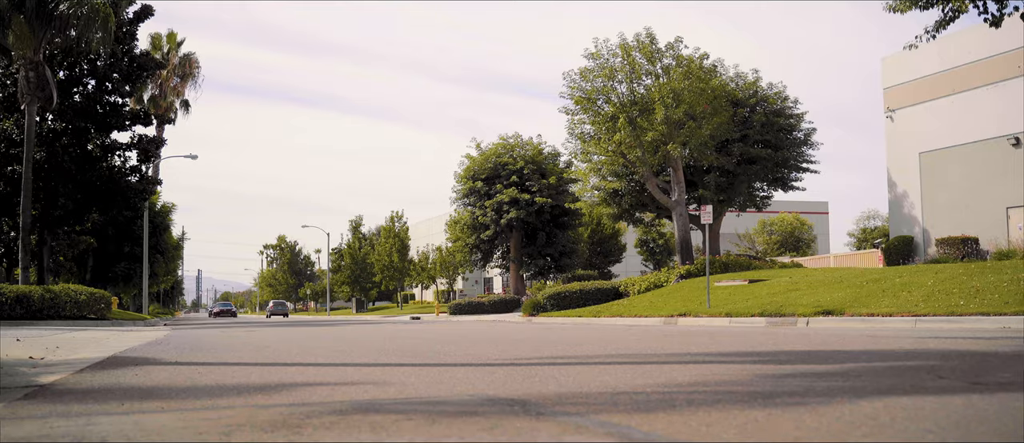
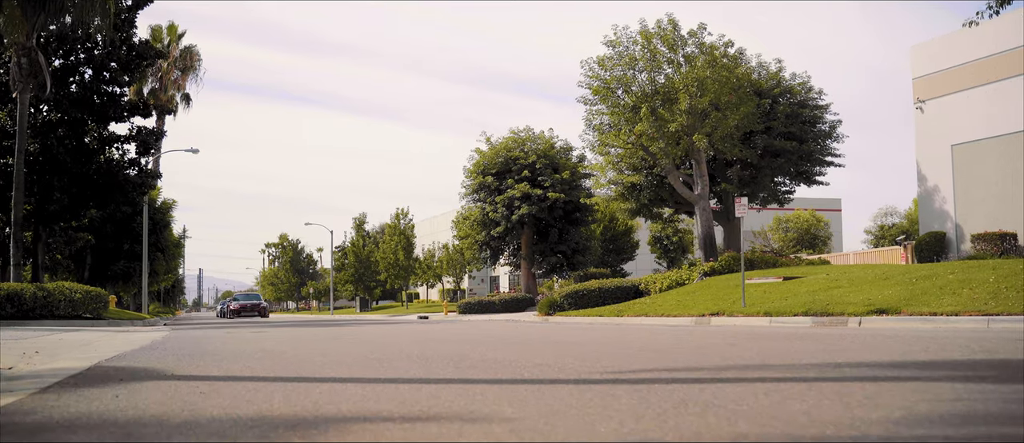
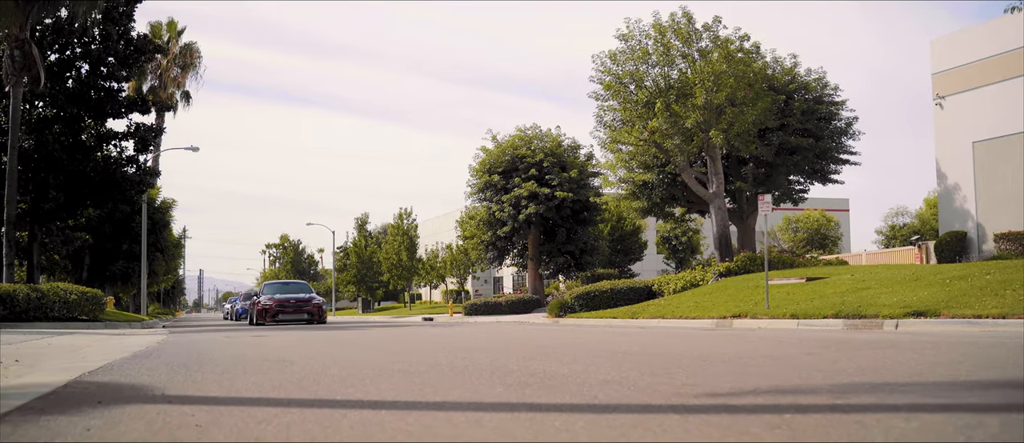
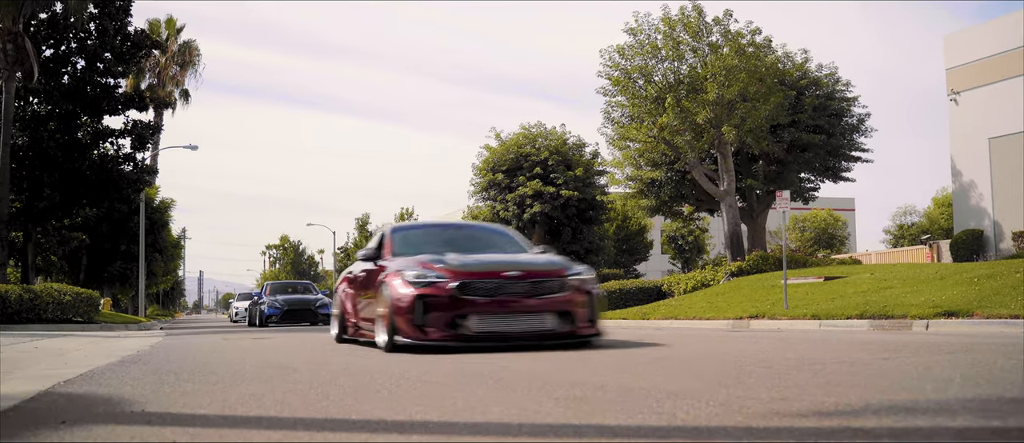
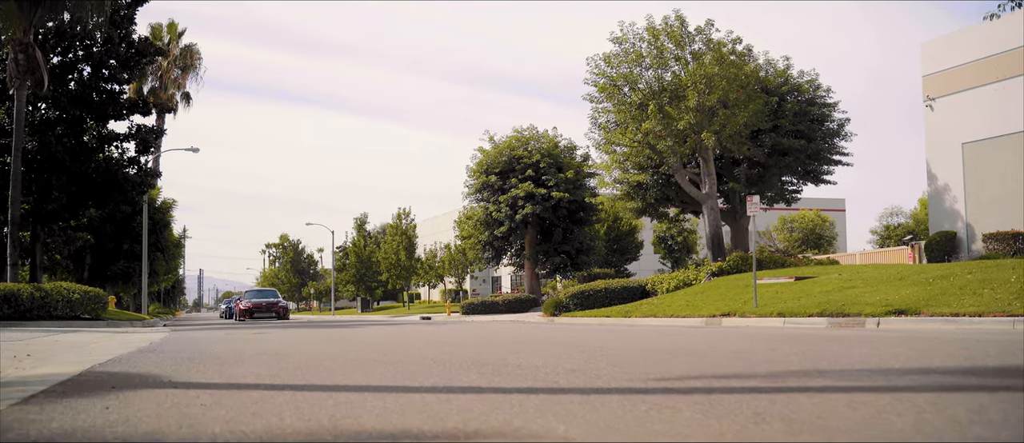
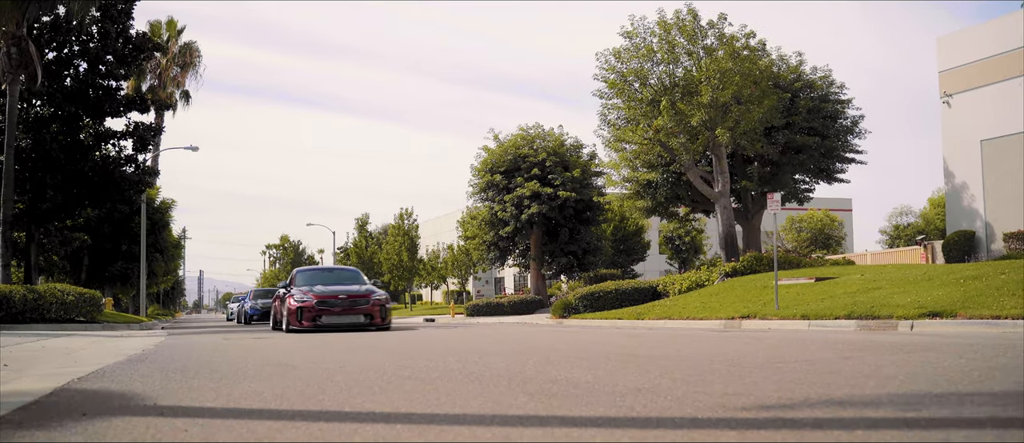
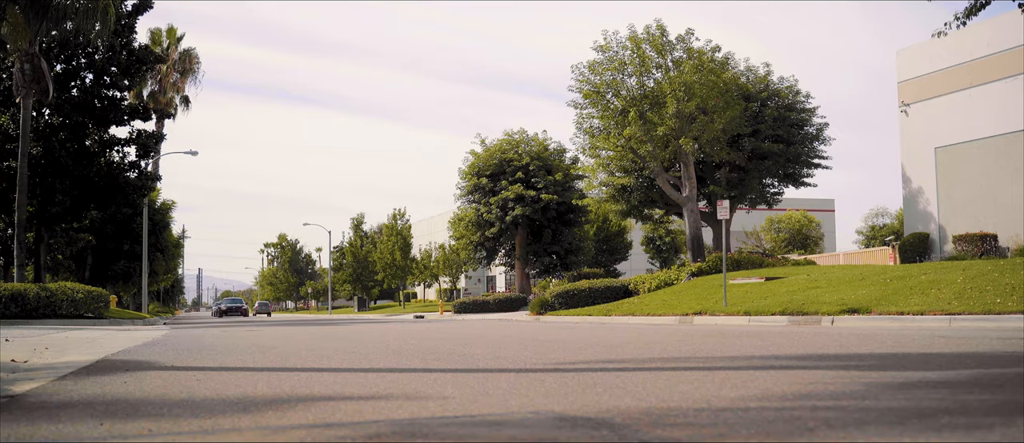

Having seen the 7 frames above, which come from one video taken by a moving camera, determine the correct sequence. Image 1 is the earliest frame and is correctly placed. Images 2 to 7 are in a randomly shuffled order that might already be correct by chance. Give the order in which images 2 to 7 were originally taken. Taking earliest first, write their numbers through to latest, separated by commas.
7, 2, 5, 3, 6, 4
